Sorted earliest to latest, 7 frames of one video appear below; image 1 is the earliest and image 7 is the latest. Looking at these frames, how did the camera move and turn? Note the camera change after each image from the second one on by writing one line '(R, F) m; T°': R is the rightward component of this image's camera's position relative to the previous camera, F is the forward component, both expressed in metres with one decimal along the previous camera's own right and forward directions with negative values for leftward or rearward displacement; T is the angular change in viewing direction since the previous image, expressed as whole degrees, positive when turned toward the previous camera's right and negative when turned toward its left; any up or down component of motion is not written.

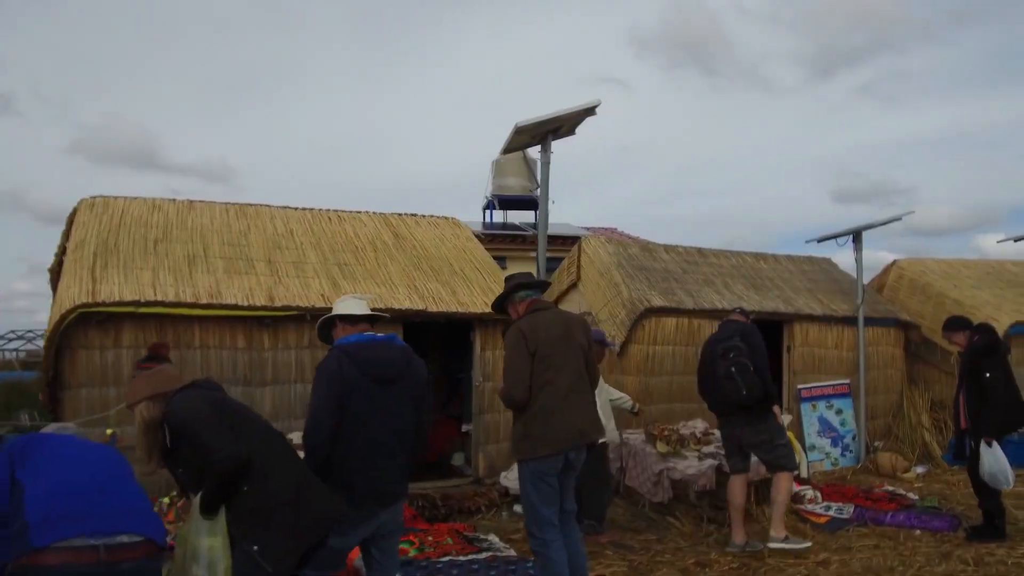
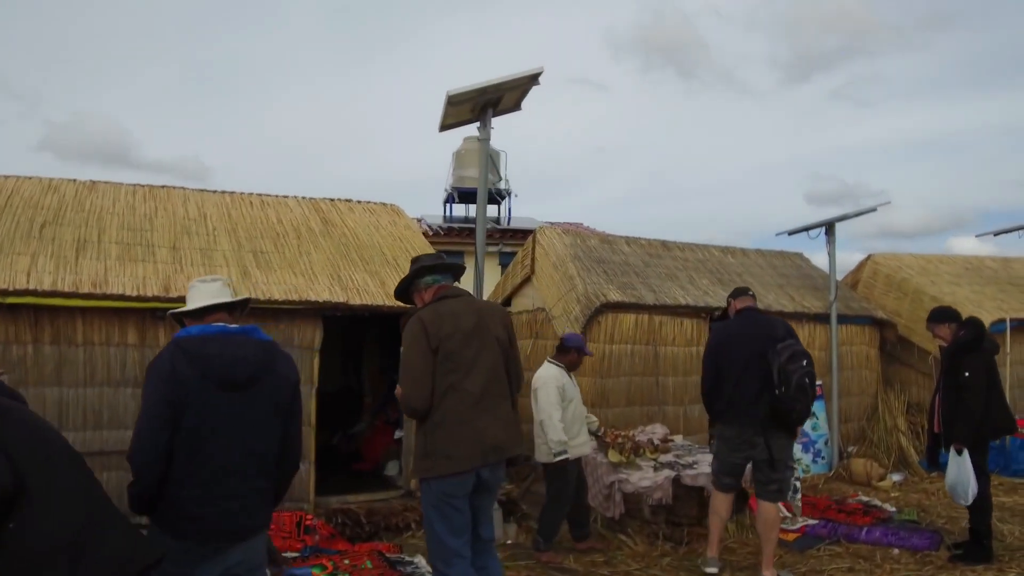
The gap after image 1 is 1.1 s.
(+0.3, +0.7) m; +2°
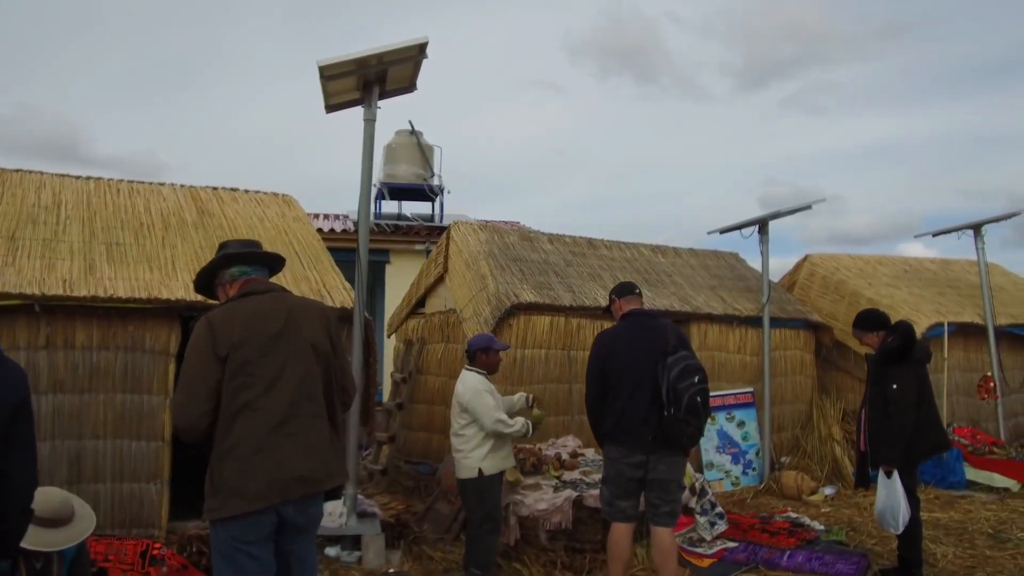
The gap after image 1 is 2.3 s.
(+0.4, +0.6) m; +3°
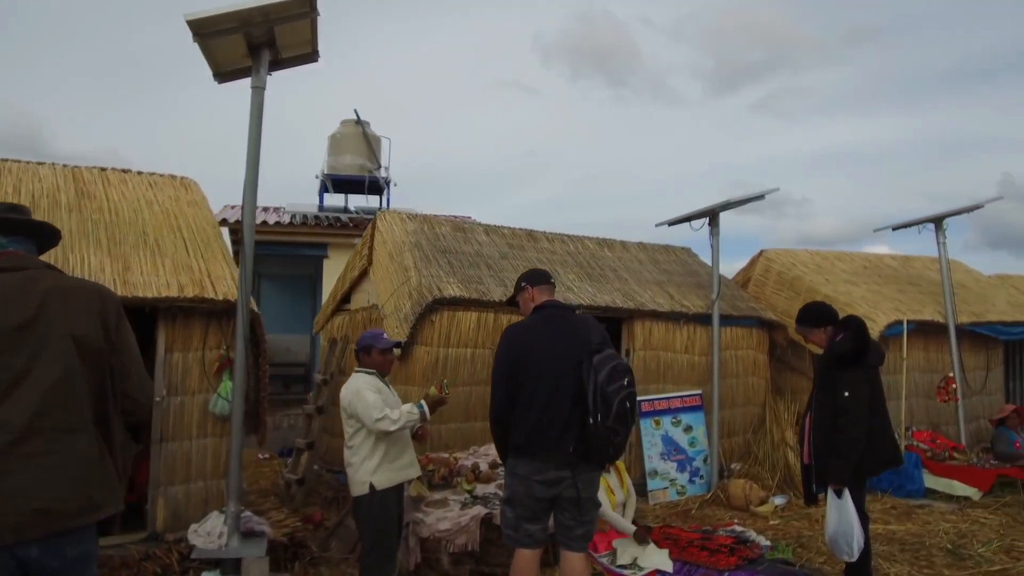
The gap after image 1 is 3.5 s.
(+0.4, +0.6) m; +2°
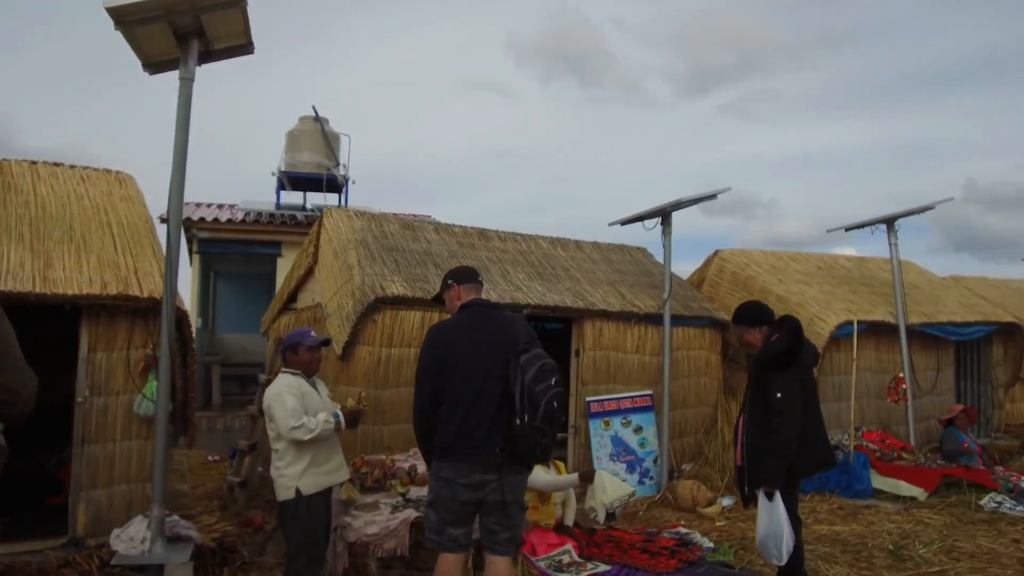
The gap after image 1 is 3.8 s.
(+0.2, +0.1) m; +2°
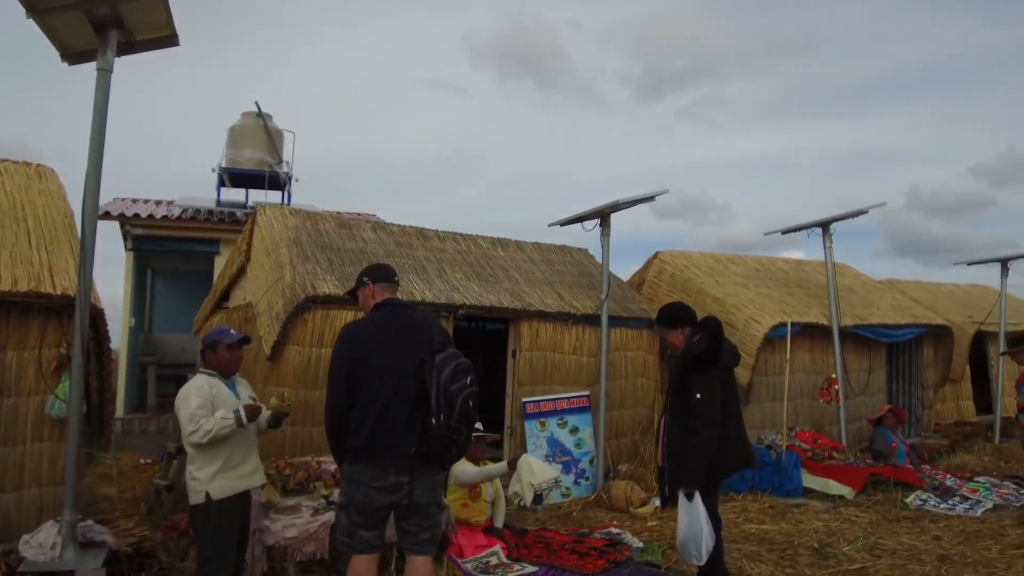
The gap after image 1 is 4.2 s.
(+0.2, 0.0) m; +3°
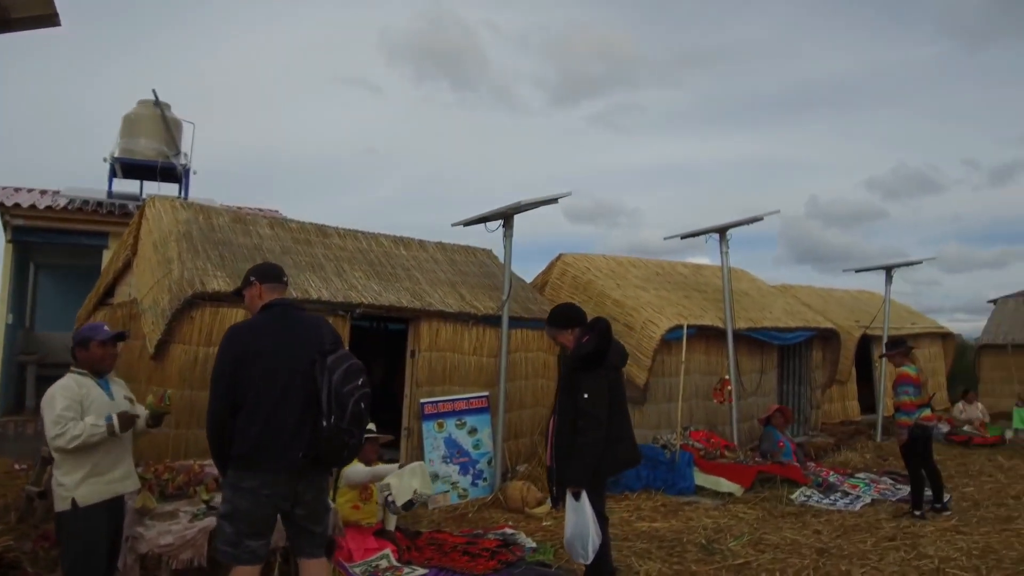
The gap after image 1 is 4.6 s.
(+0.1, 0.0) m; +6°
